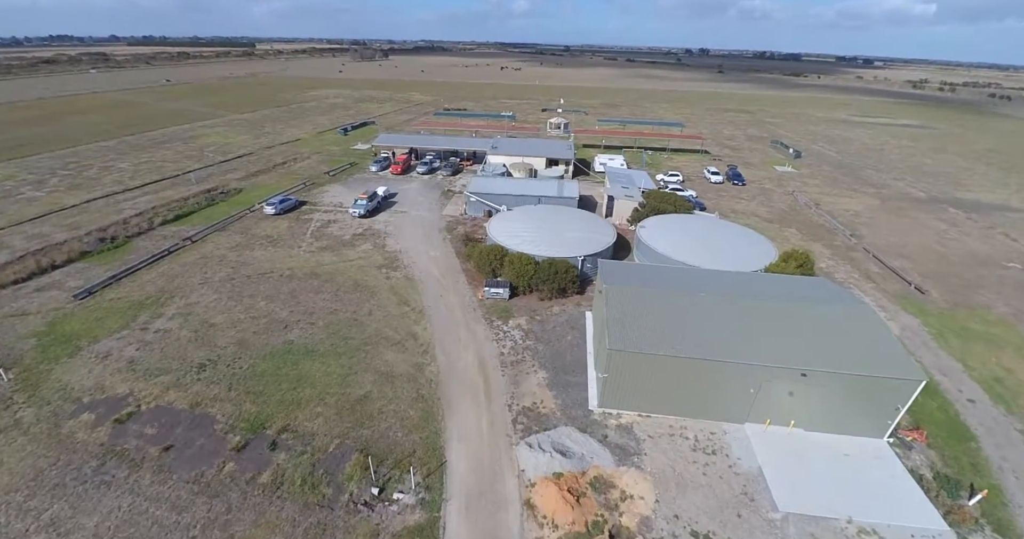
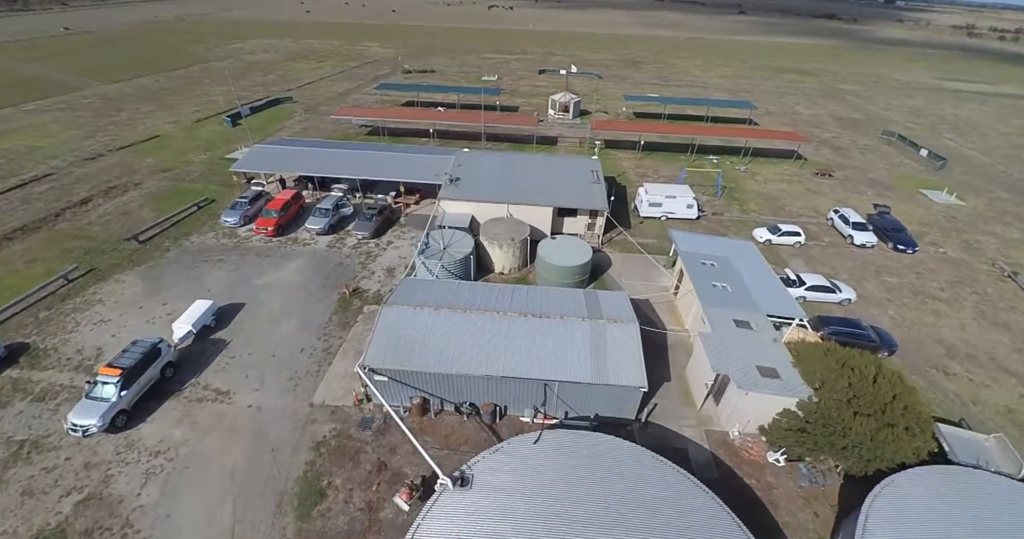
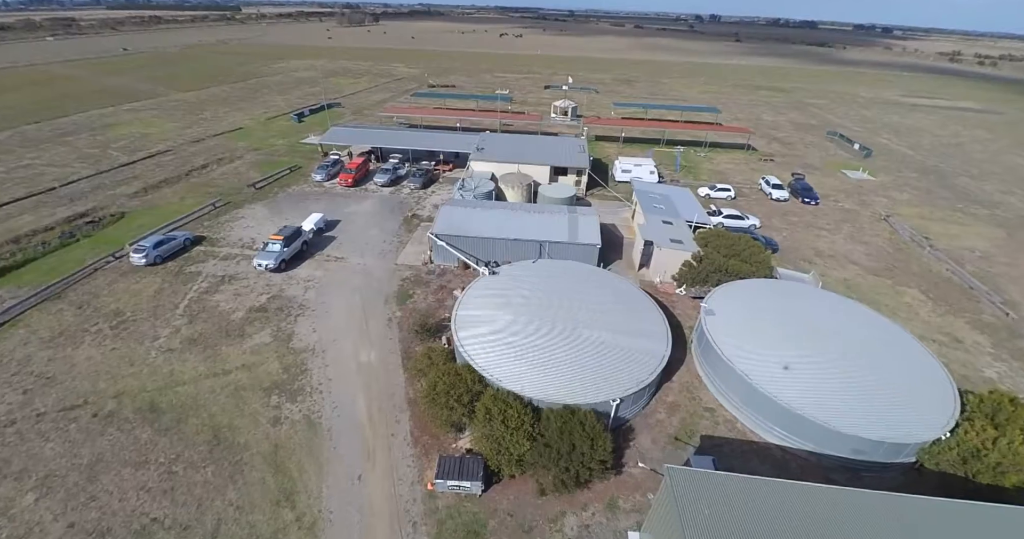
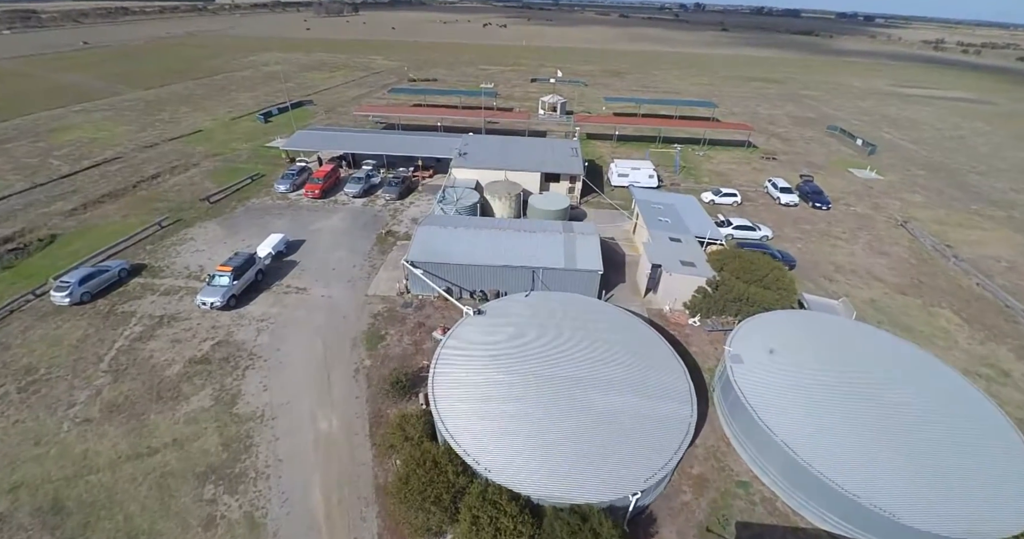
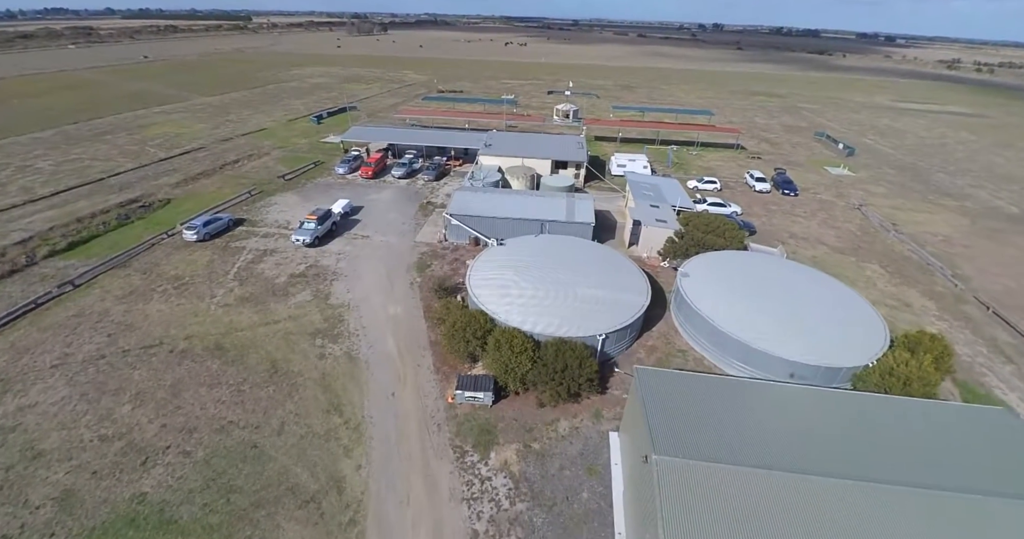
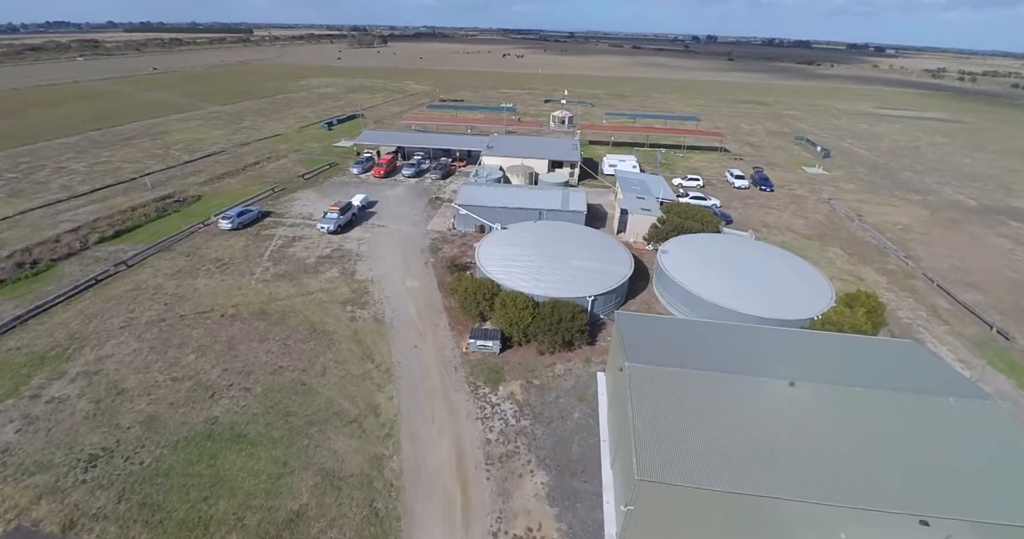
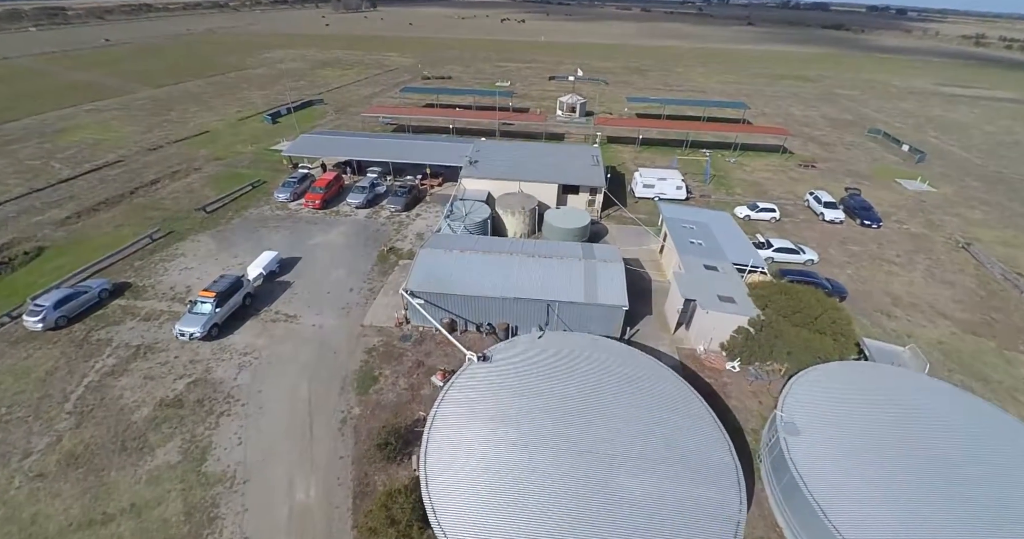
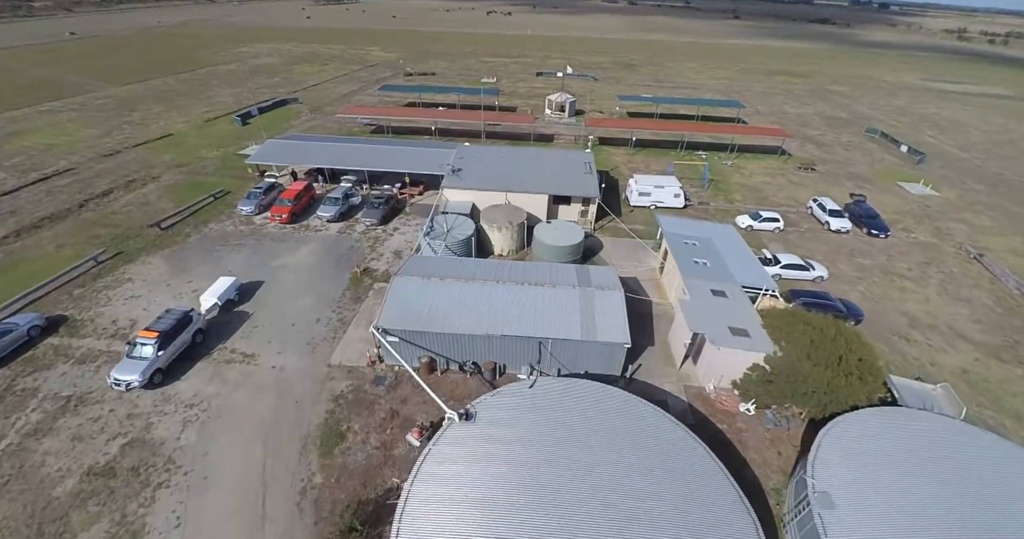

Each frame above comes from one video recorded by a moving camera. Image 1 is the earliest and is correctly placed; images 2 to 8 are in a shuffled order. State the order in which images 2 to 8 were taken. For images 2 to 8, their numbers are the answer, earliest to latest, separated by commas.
6, 5, 3, 4, 7, 8, 2
